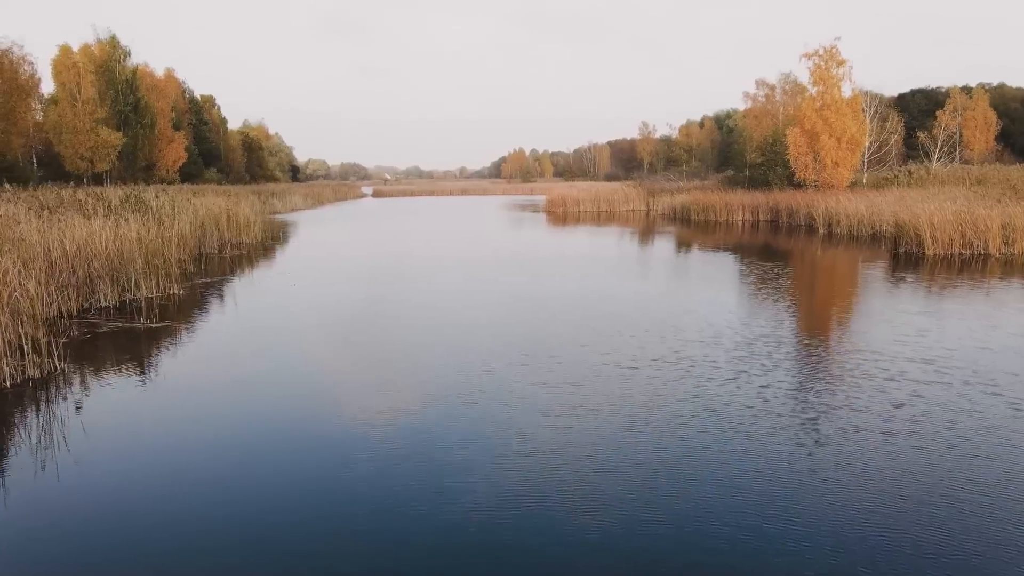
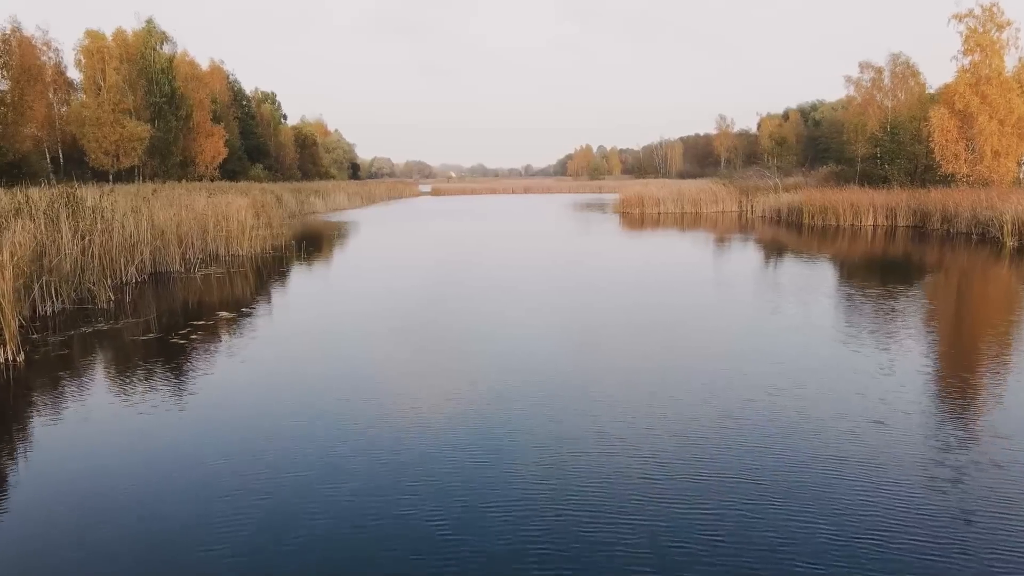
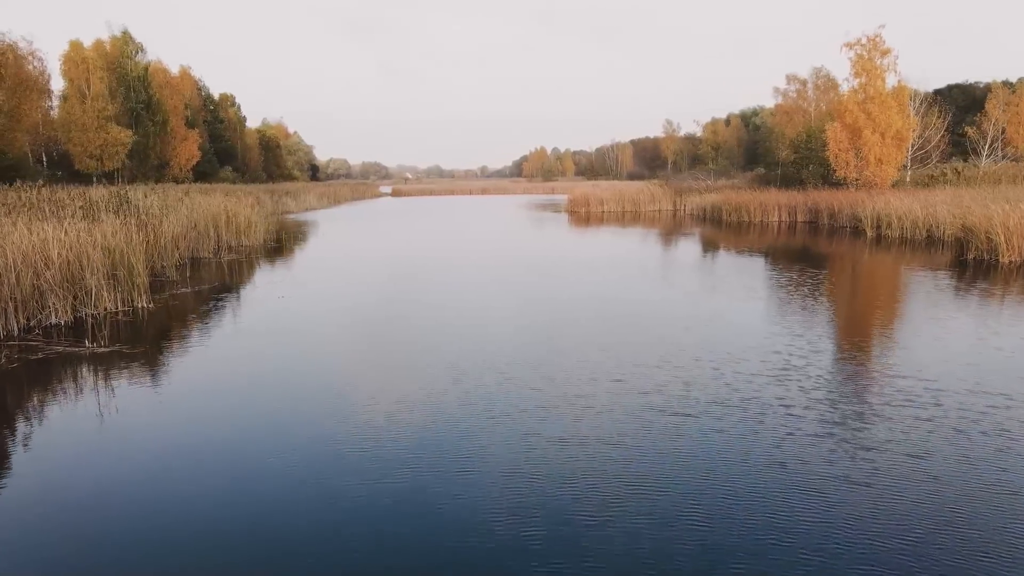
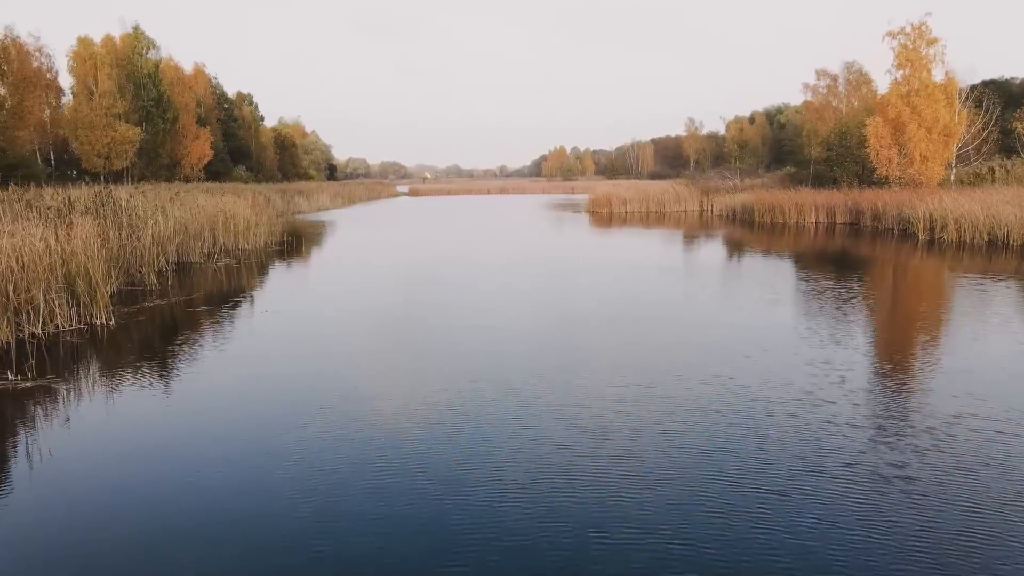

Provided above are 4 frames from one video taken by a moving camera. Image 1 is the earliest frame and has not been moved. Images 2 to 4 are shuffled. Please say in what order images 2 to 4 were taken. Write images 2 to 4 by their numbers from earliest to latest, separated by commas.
3, 4, 2
